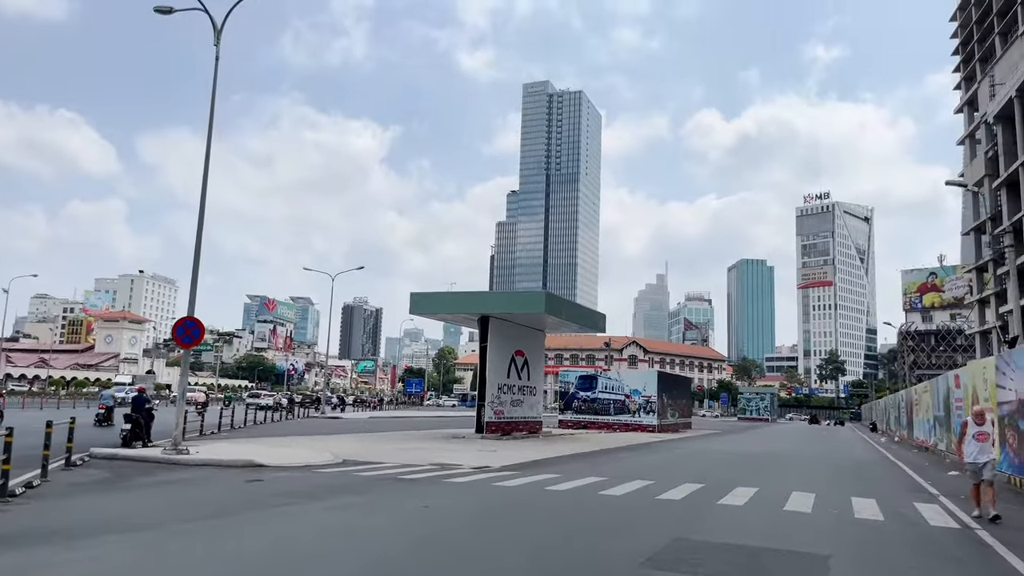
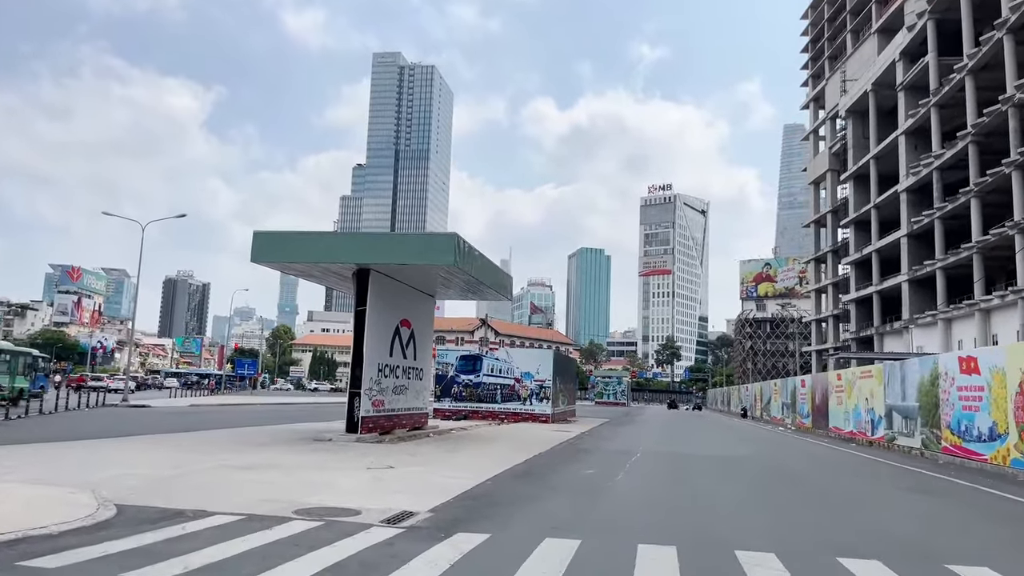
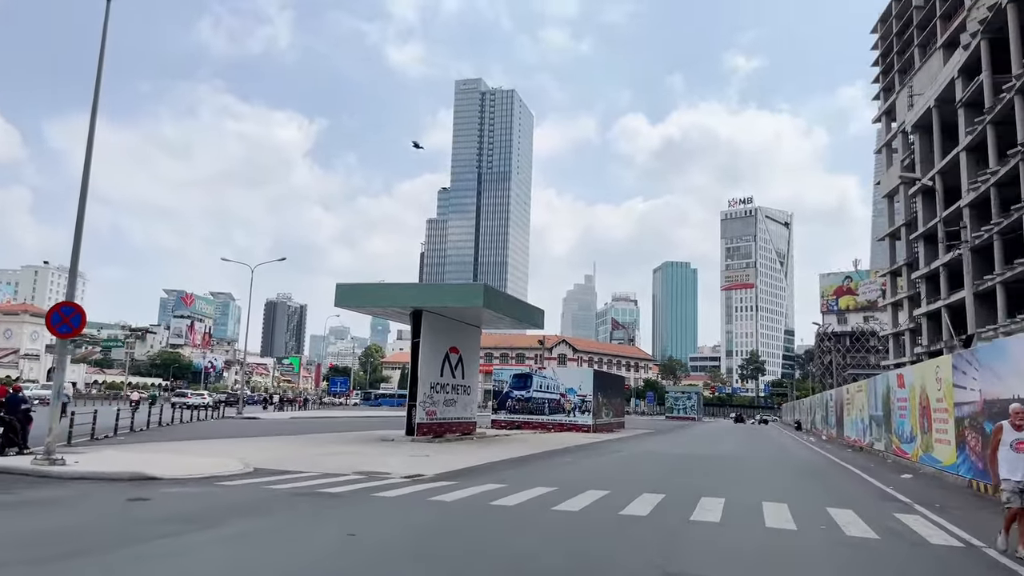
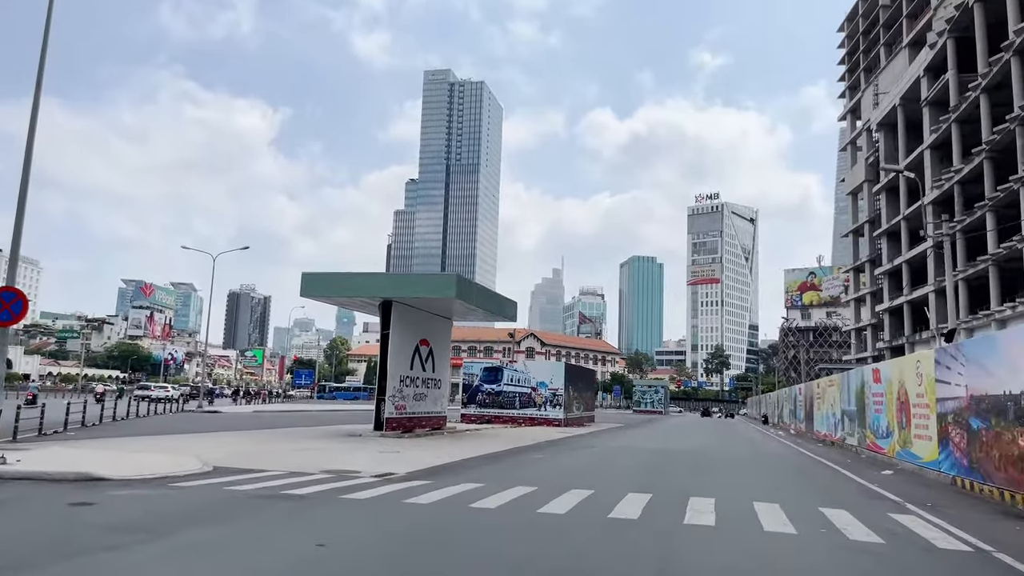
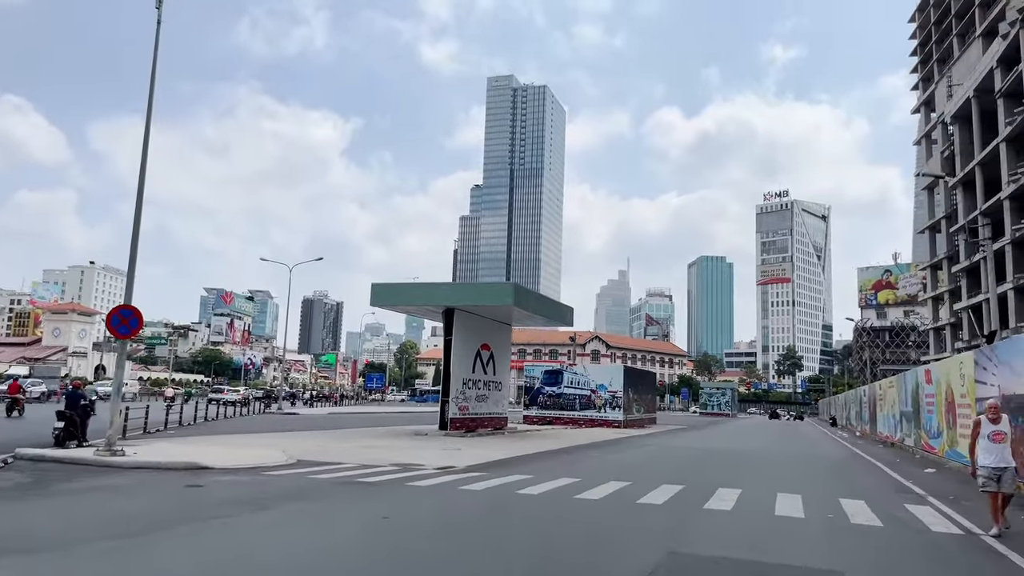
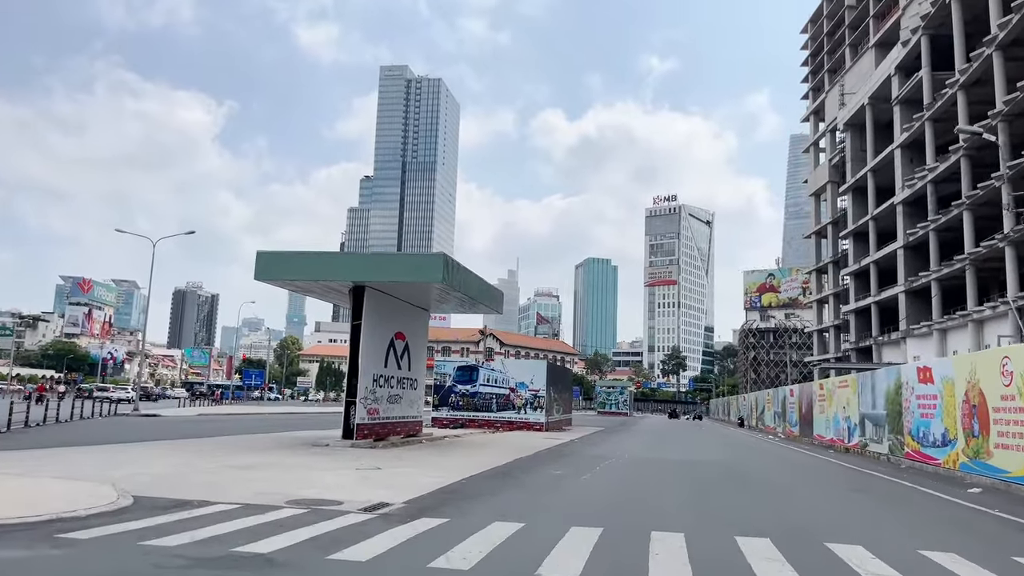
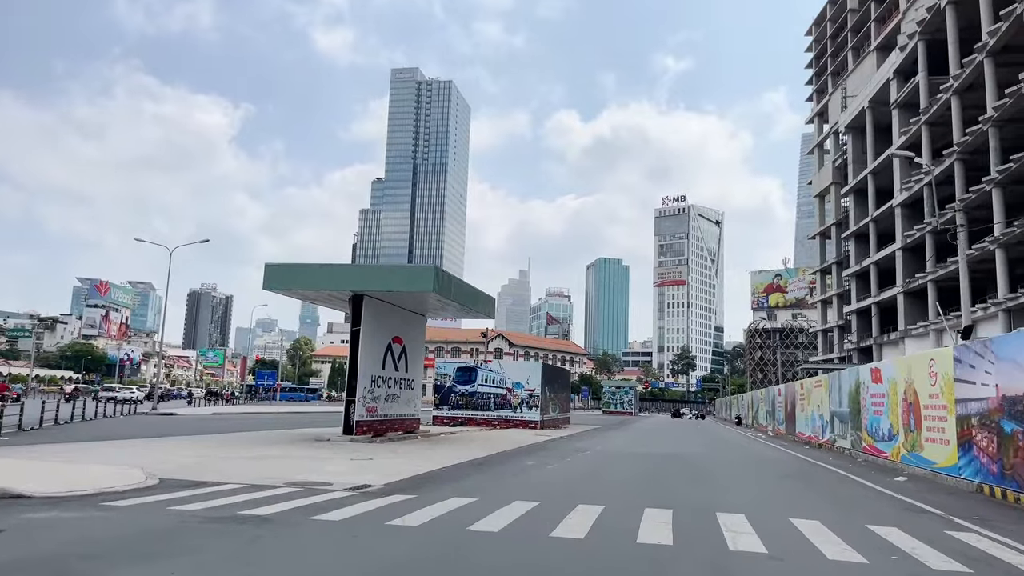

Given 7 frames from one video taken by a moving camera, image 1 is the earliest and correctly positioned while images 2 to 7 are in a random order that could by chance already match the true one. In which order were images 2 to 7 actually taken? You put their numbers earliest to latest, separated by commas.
5, 3, 4, 7, 6, 2
